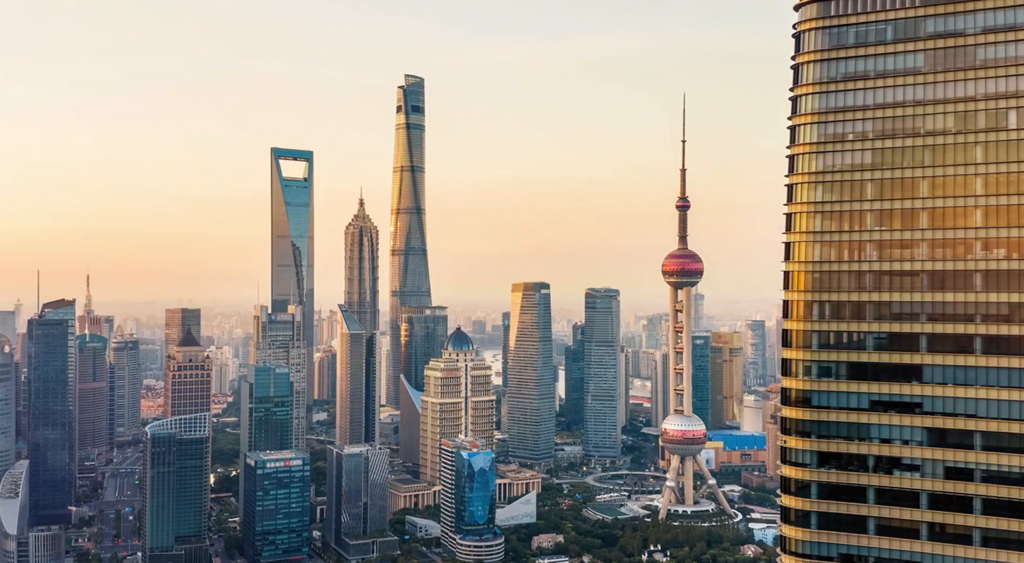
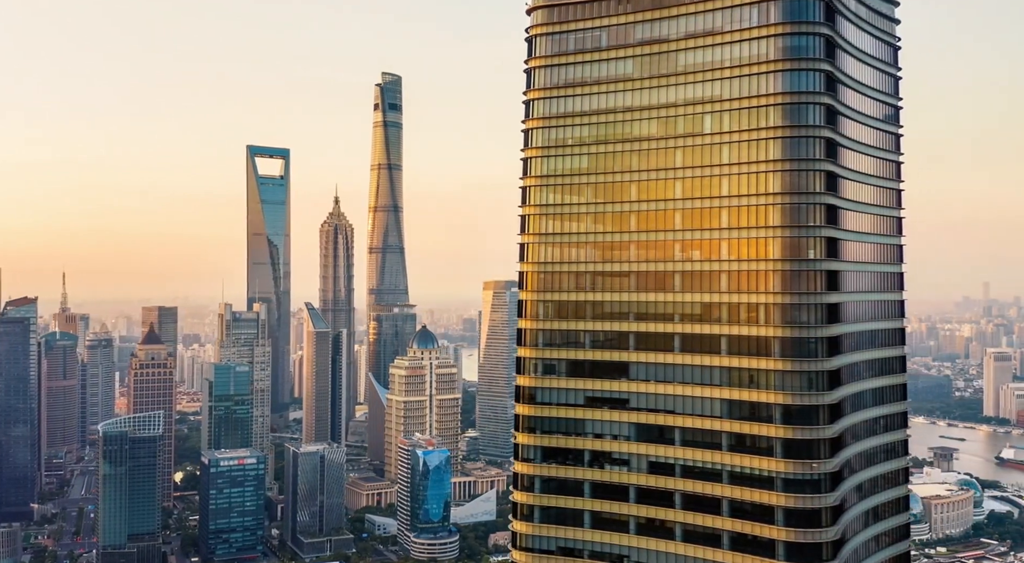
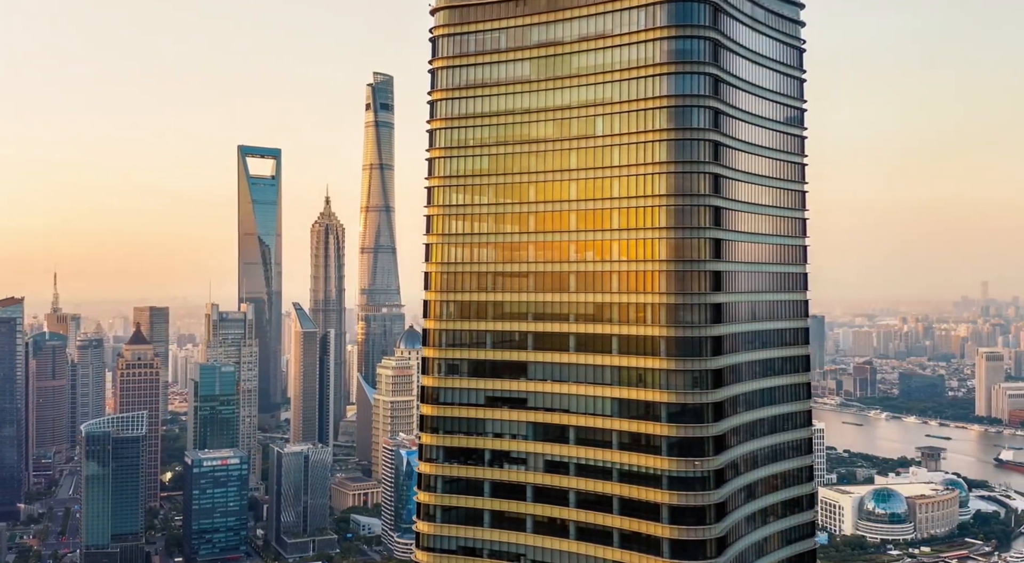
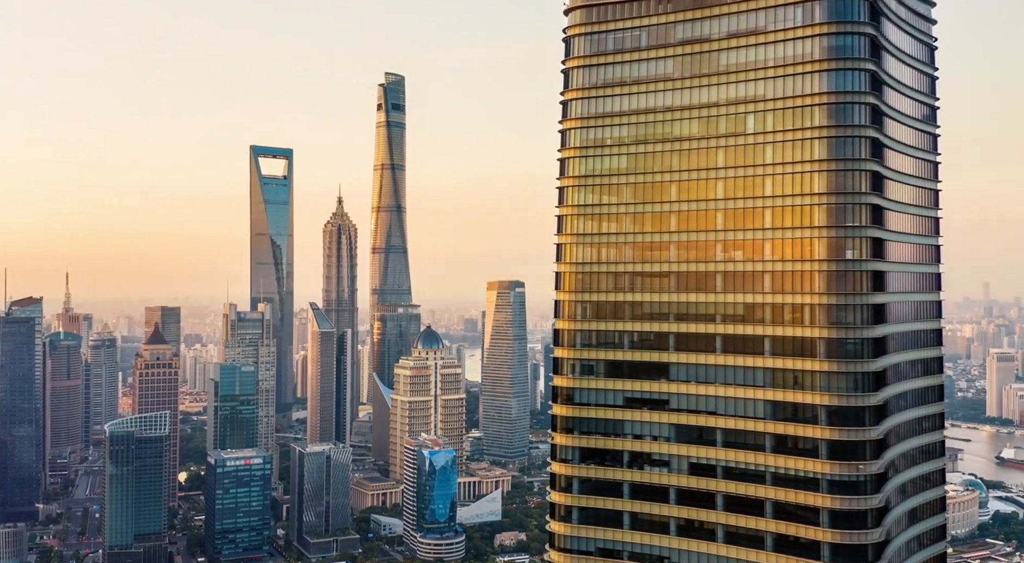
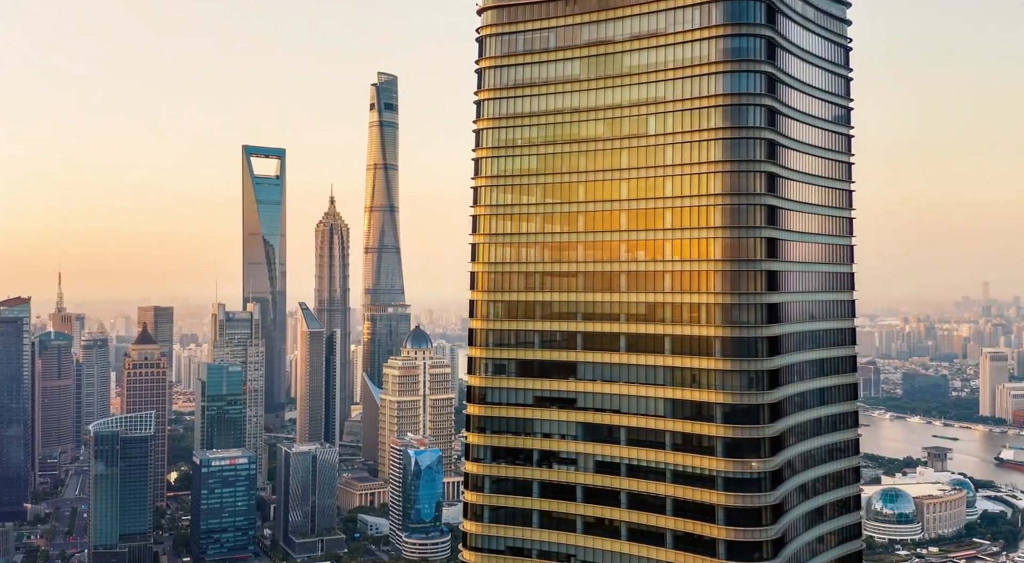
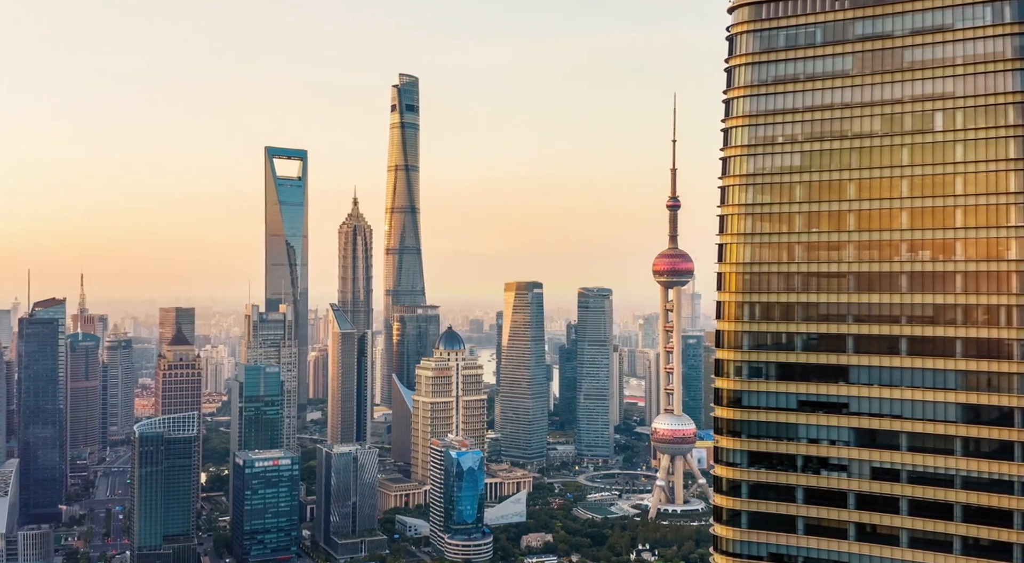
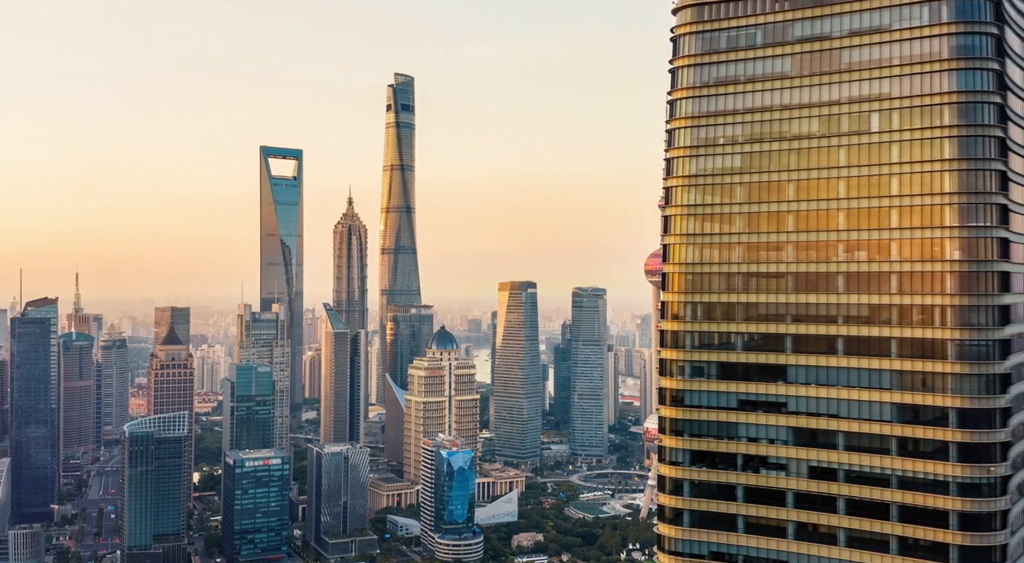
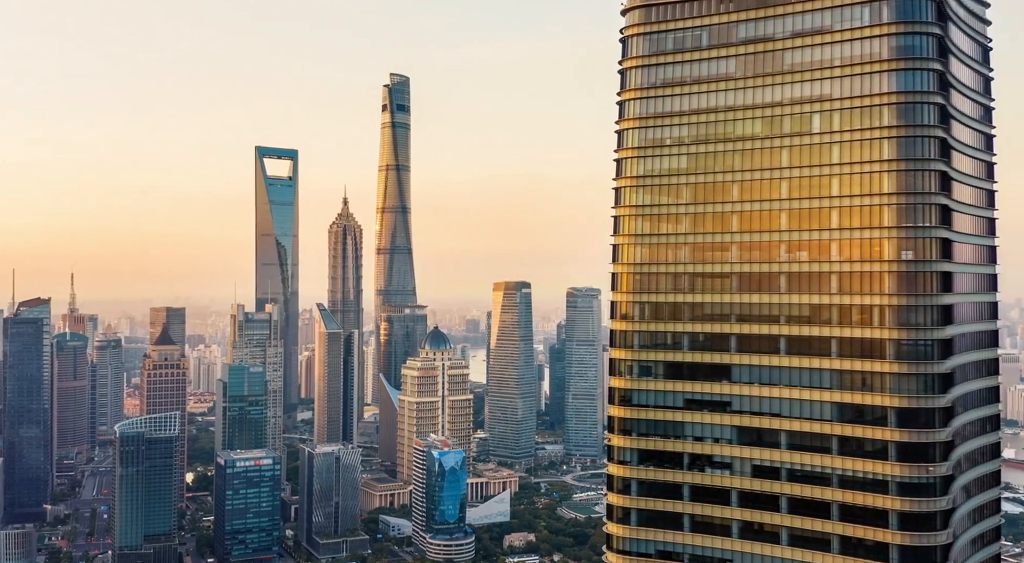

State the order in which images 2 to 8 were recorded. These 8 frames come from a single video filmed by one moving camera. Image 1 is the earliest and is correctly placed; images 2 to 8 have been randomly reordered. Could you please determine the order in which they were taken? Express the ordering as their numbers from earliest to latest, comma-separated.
6, 7, 8, 4, 2, 5, 3
